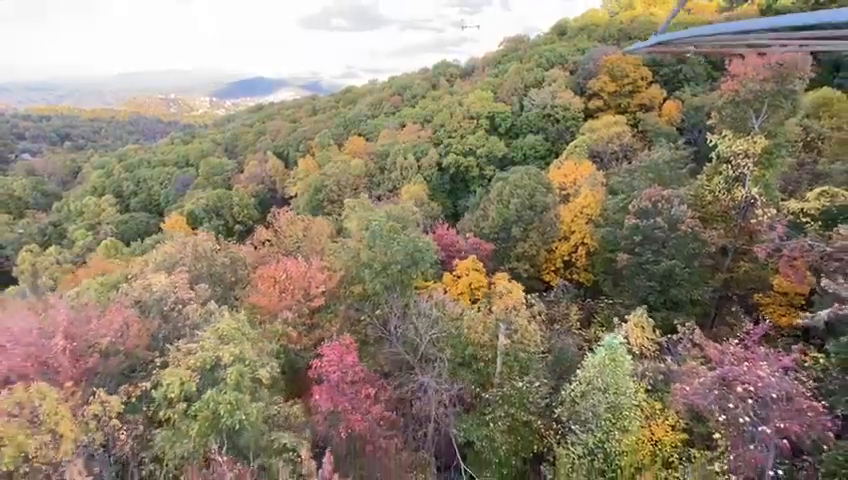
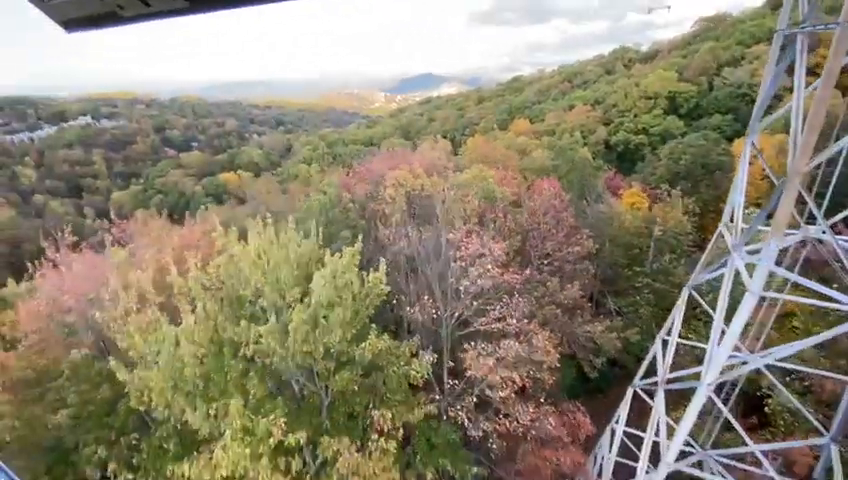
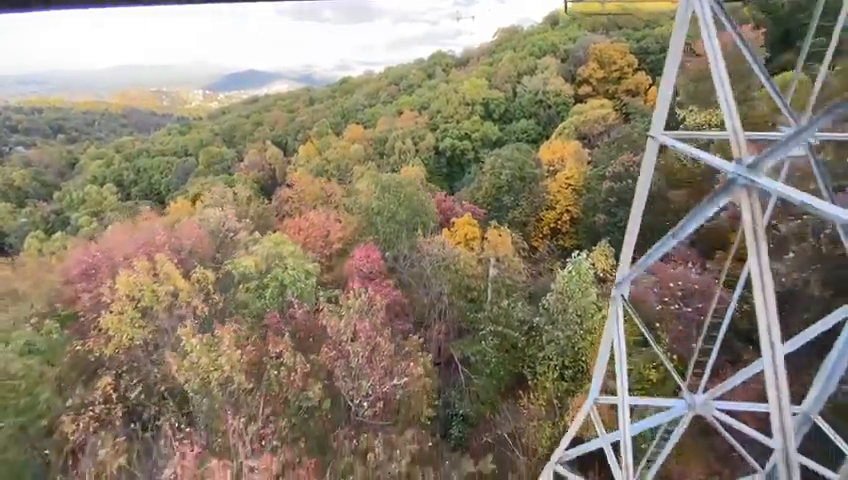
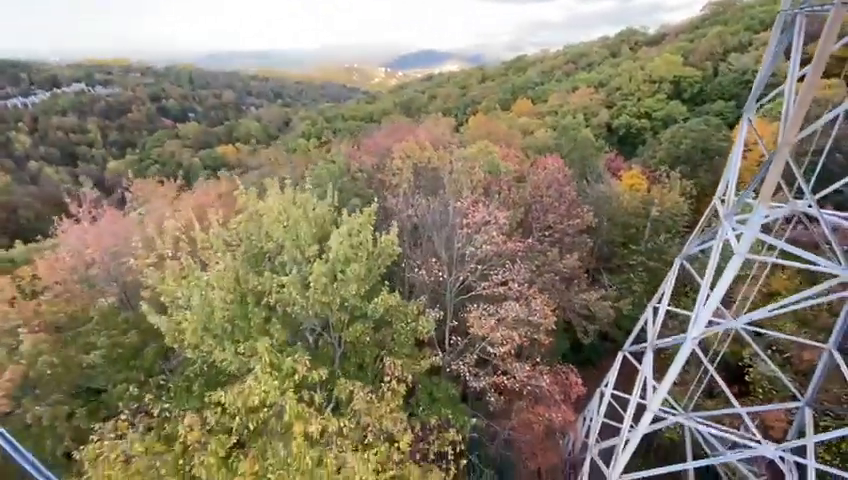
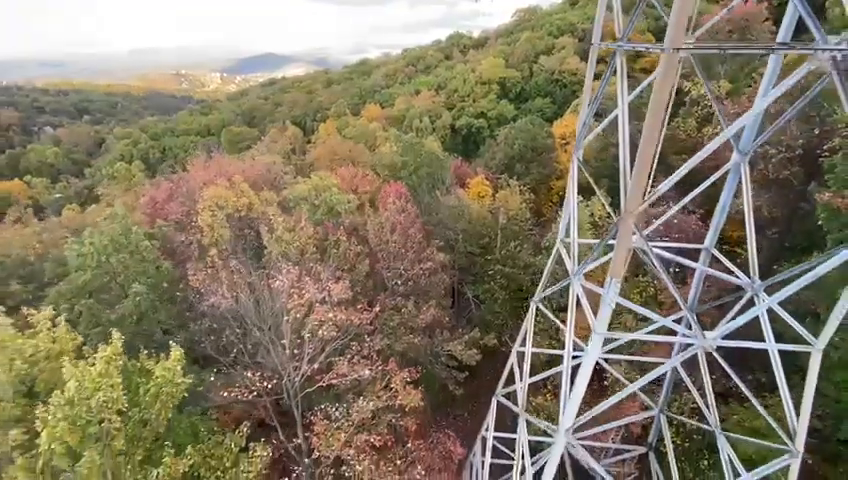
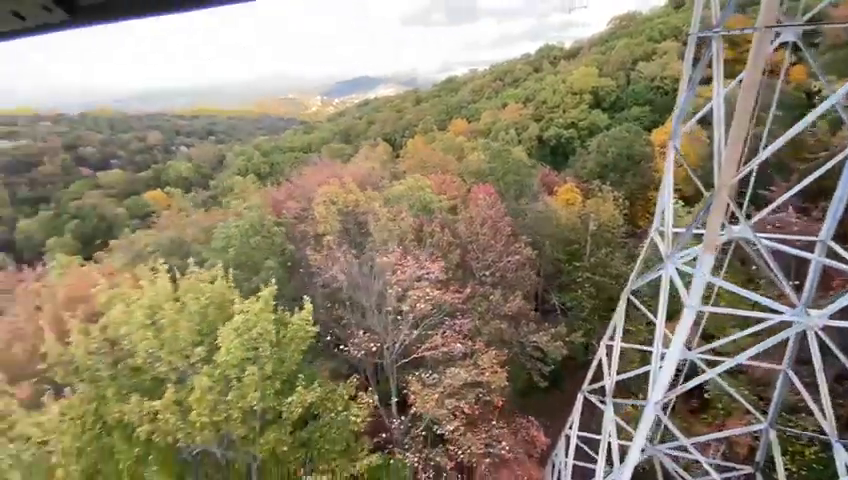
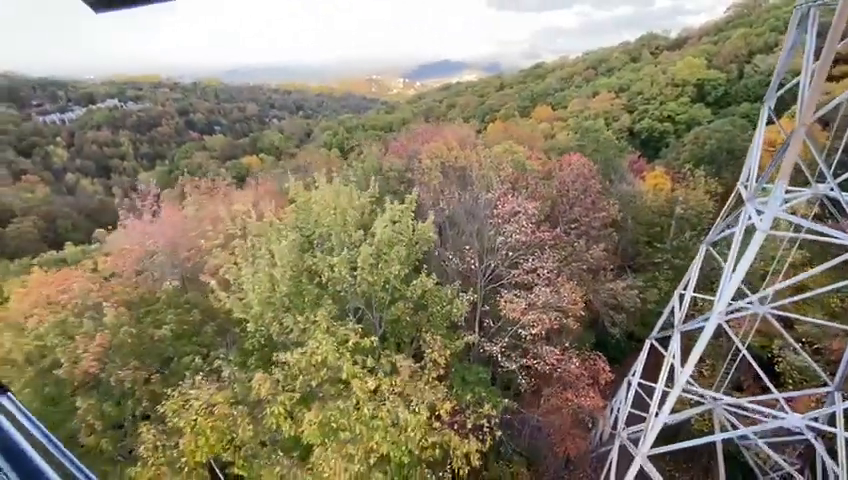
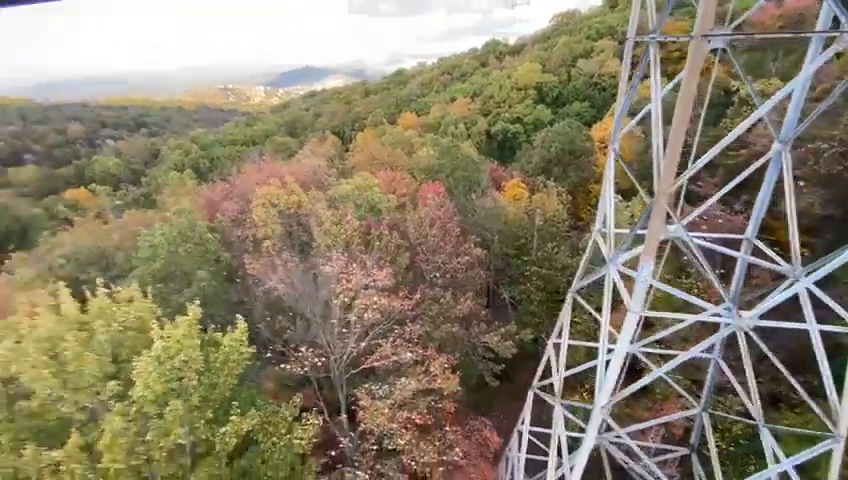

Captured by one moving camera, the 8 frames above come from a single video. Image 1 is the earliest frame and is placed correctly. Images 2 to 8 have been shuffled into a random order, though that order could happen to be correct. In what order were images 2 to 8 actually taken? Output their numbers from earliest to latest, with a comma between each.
3, 5, 8, 6, 2, 4, 7
